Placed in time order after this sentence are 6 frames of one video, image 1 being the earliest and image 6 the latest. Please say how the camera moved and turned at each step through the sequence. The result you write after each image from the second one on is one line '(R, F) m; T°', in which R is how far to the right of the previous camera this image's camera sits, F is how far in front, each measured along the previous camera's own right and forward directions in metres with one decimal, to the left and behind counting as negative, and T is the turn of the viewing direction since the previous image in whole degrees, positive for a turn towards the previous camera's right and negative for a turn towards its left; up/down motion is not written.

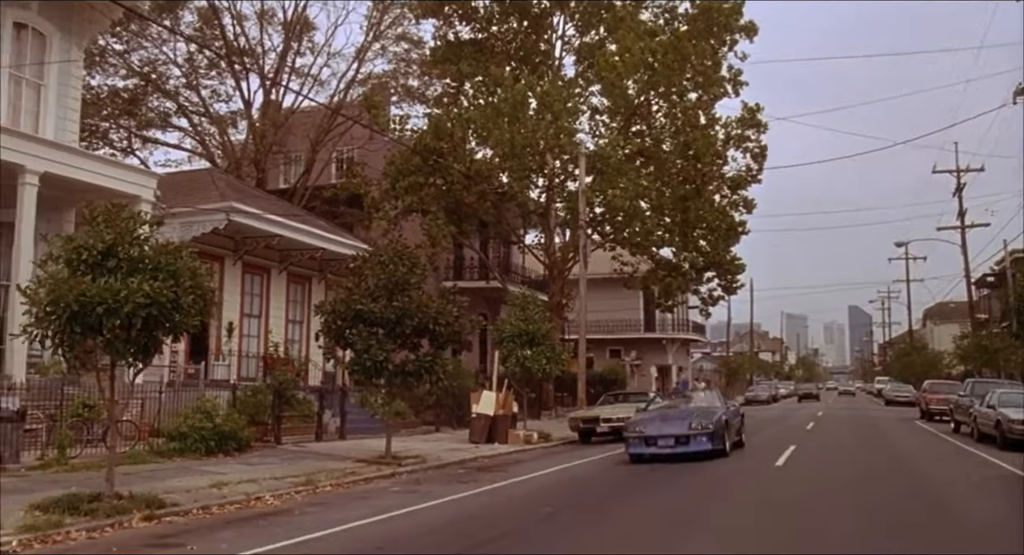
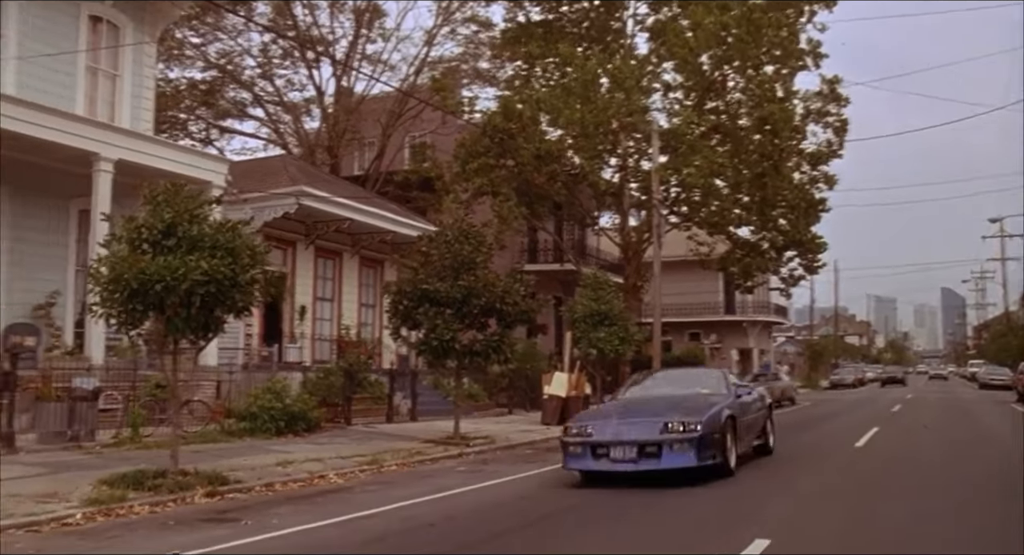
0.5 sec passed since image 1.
(+0.3, +0.3) m; -5°
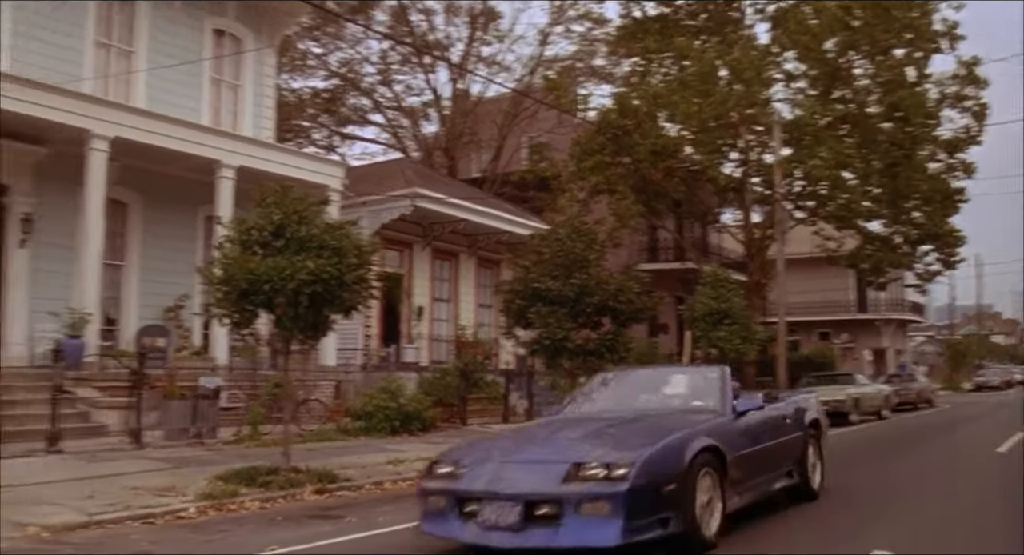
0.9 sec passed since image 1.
(+0.3, +0.3) m; -7°
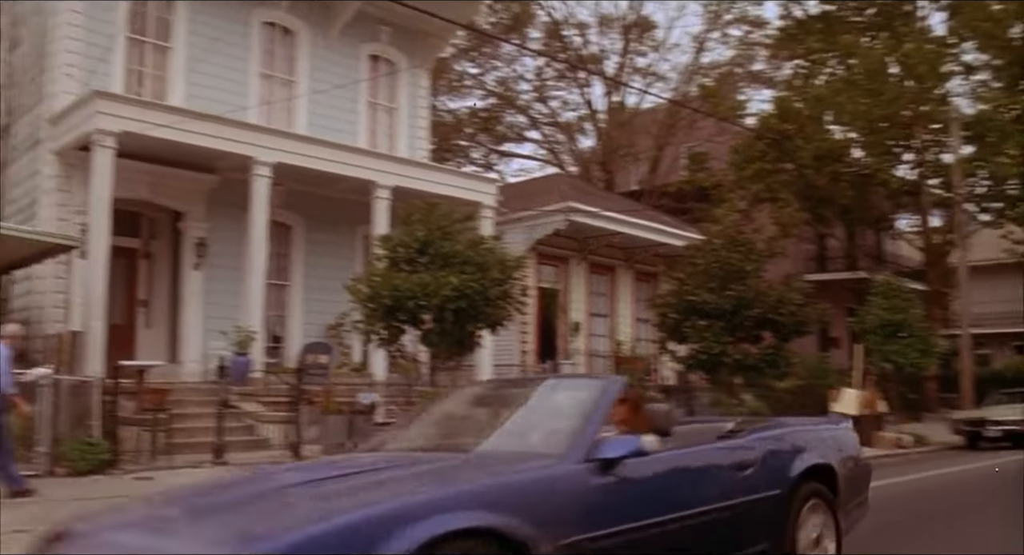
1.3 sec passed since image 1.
(+0.4, +0.3) m; -10°
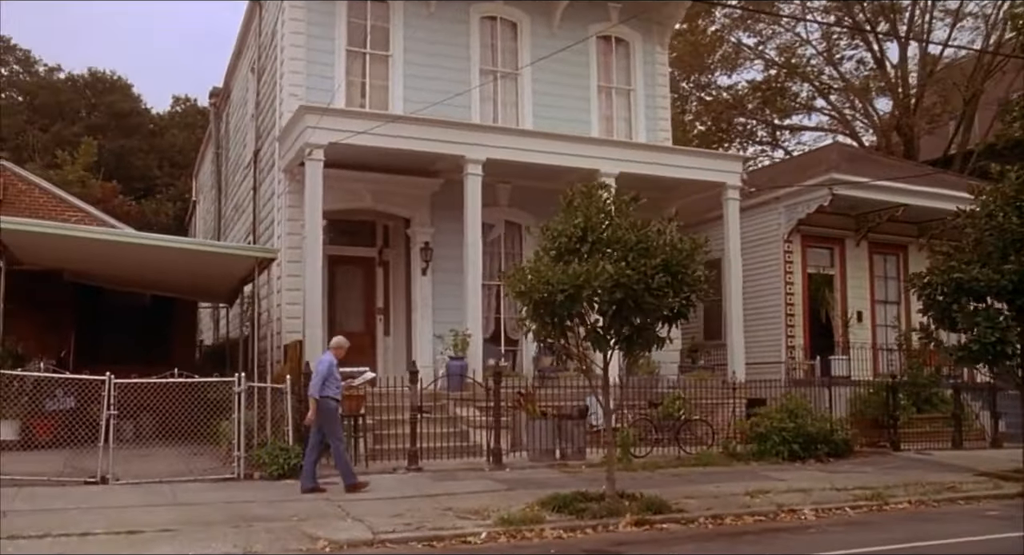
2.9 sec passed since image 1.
(+2.4, +2.0) m; -21°
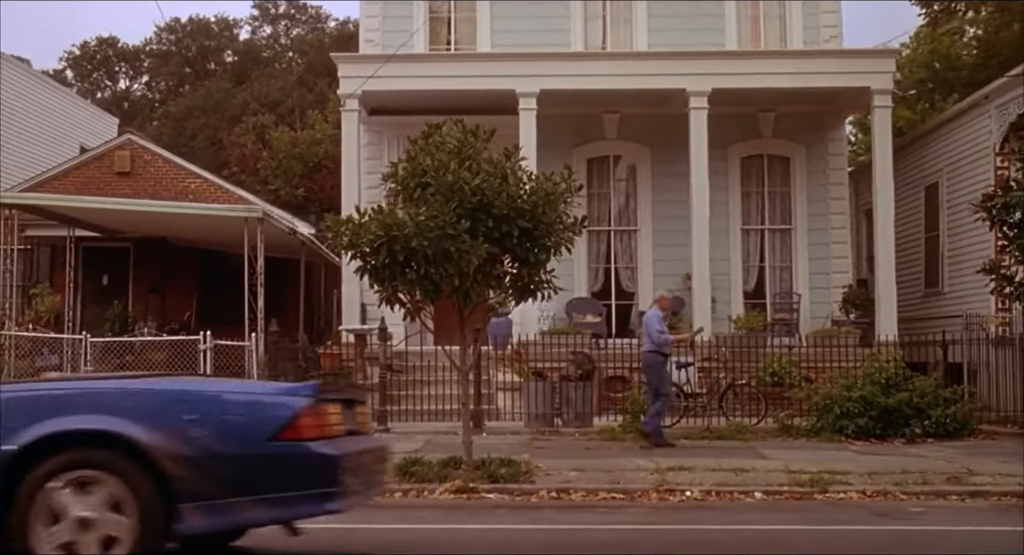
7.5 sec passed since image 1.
(+6.9, +4.1) m; -28°
